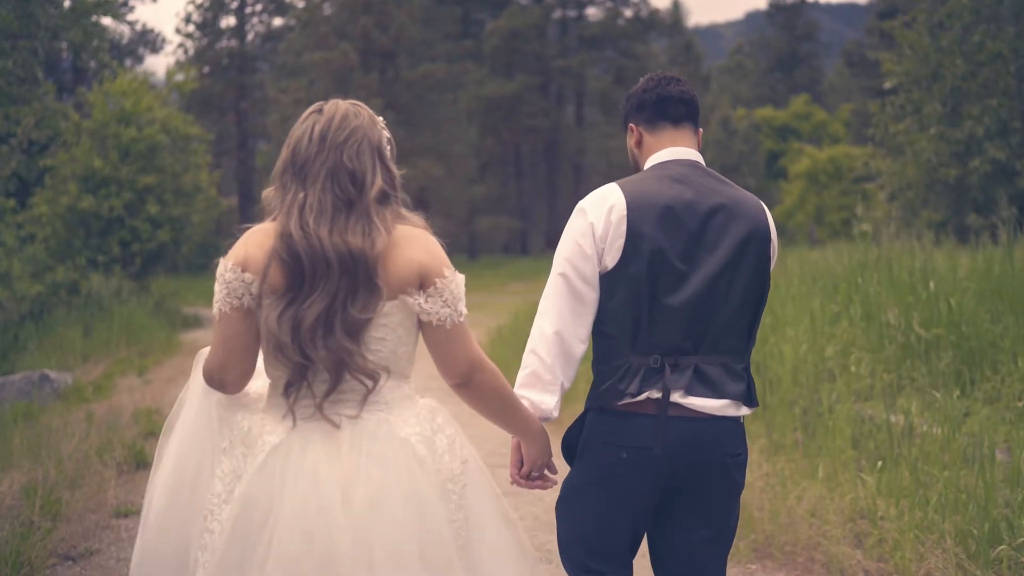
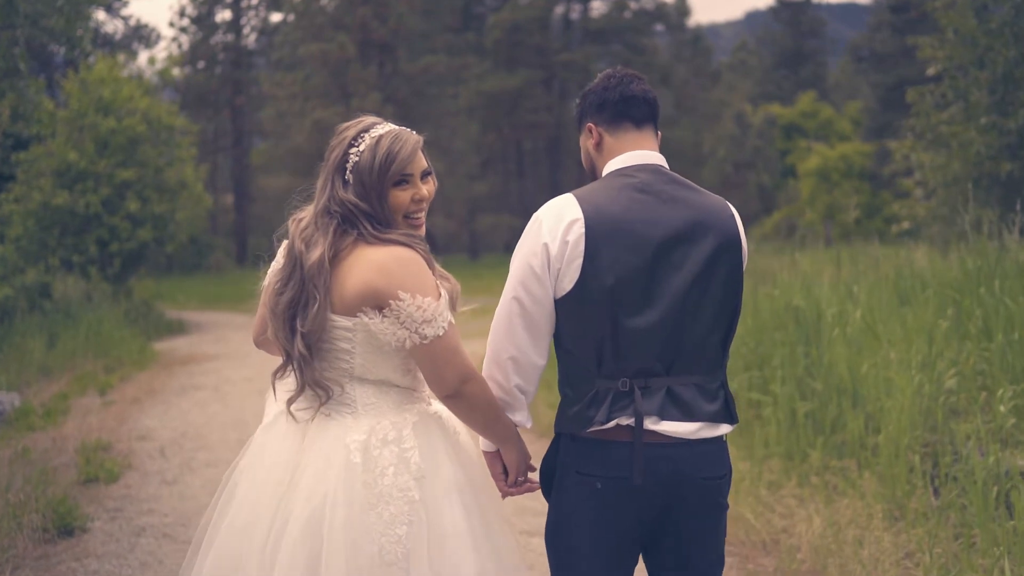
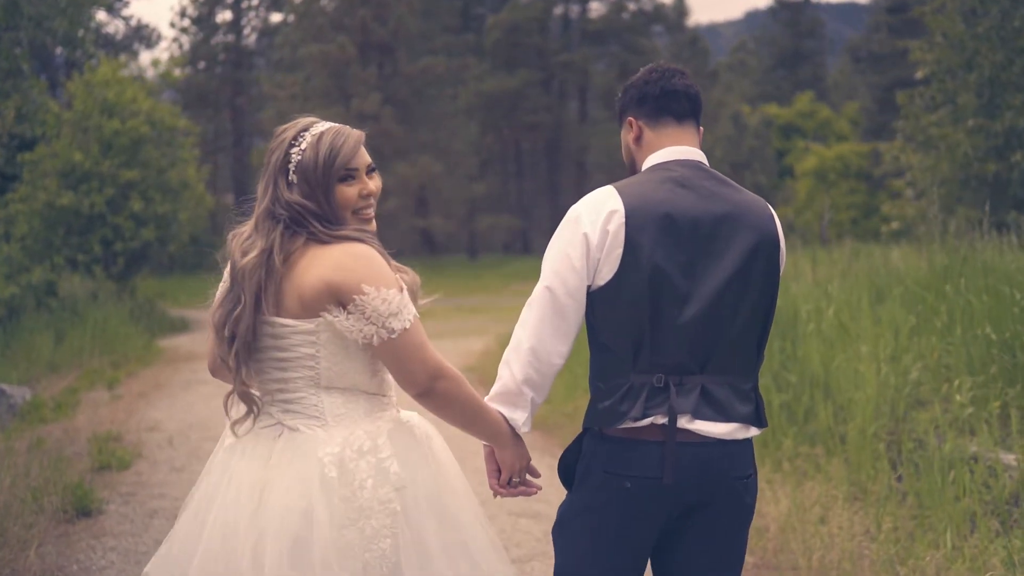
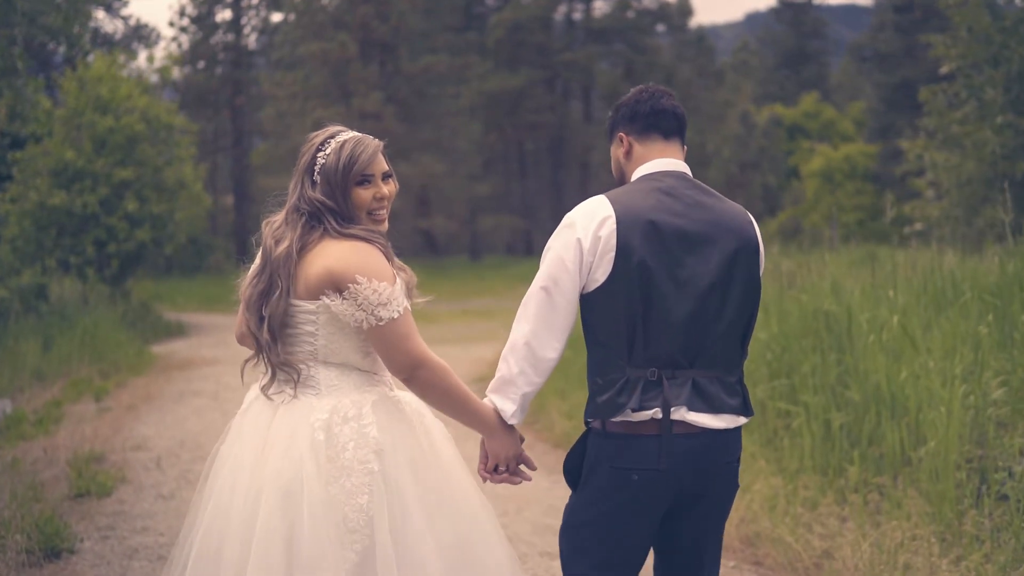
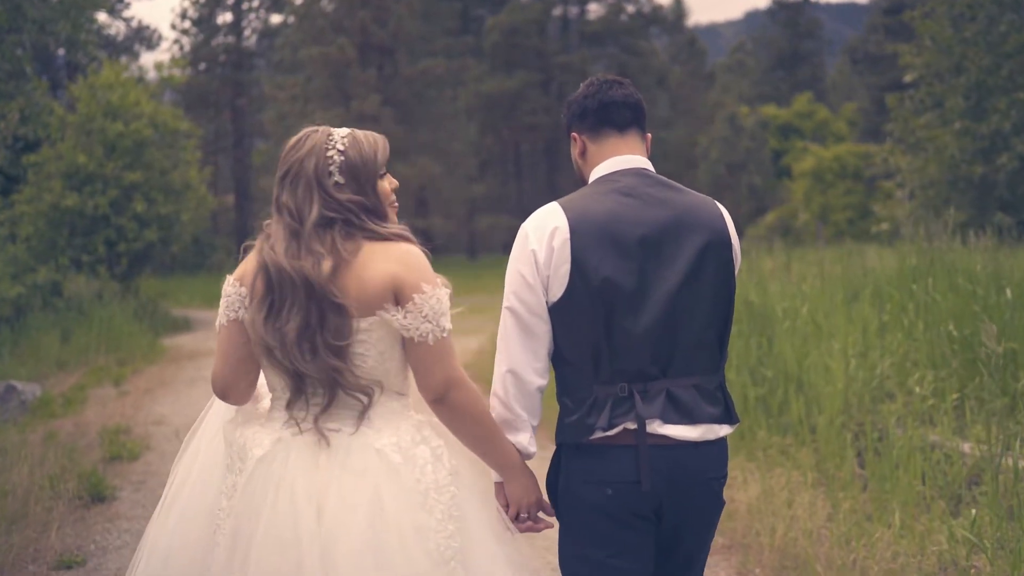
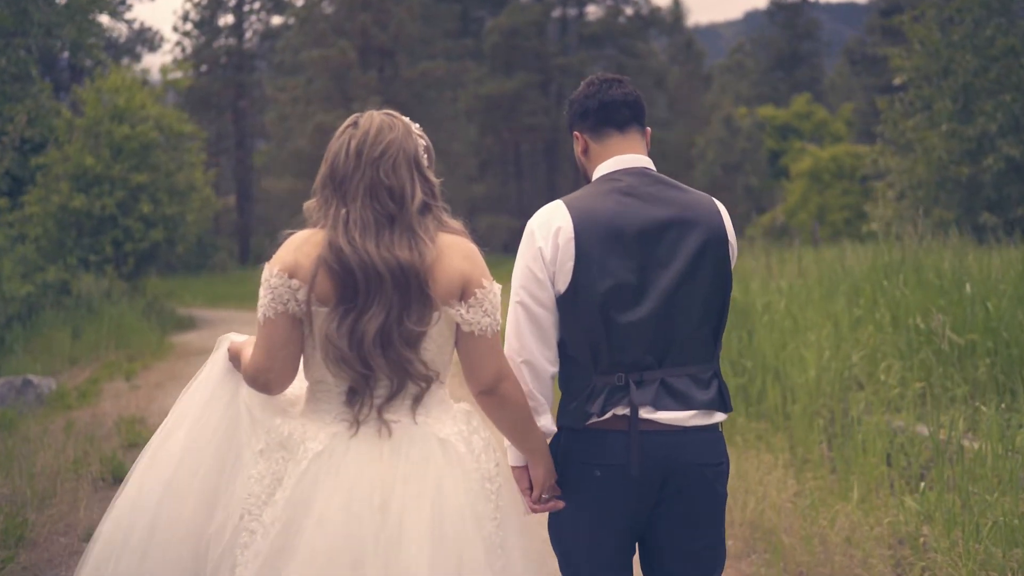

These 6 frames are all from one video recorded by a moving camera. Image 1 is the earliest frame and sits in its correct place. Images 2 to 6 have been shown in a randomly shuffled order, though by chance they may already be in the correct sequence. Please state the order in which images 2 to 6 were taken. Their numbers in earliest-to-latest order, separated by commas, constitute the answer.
6, 5, 3, 2, 4
